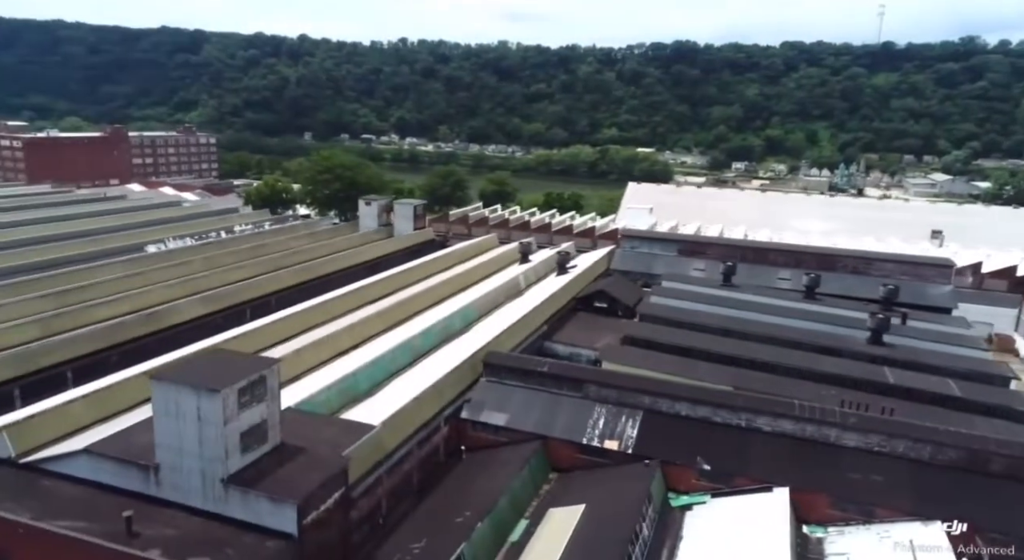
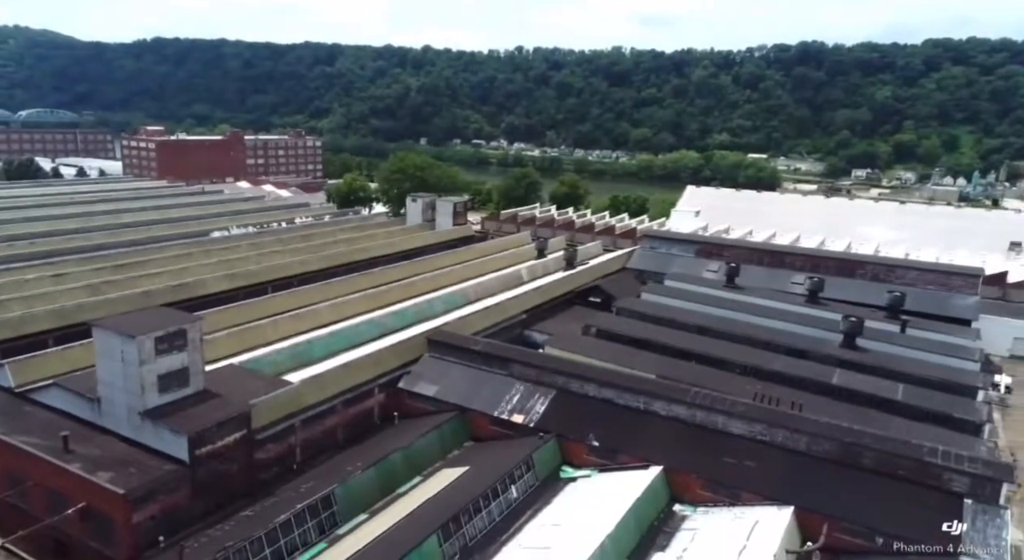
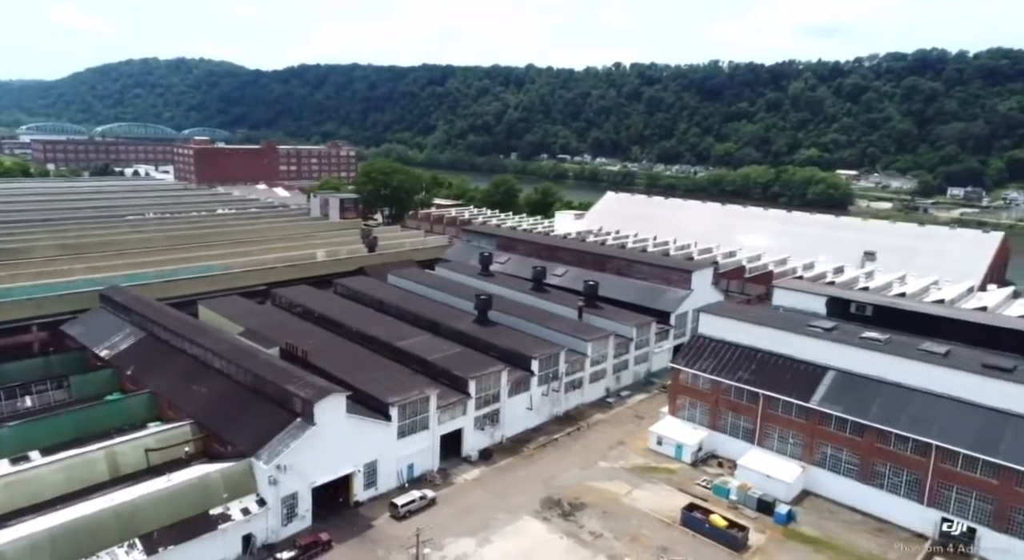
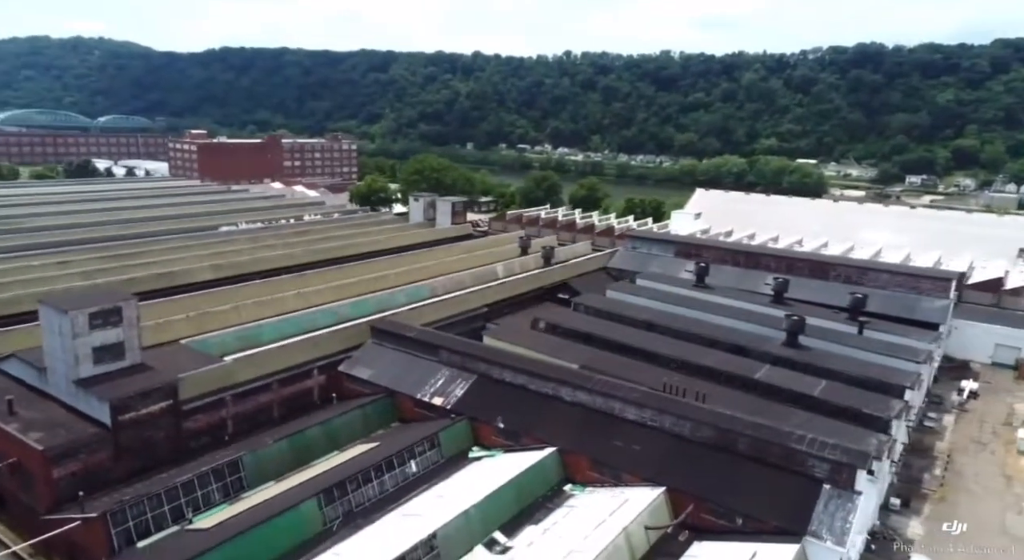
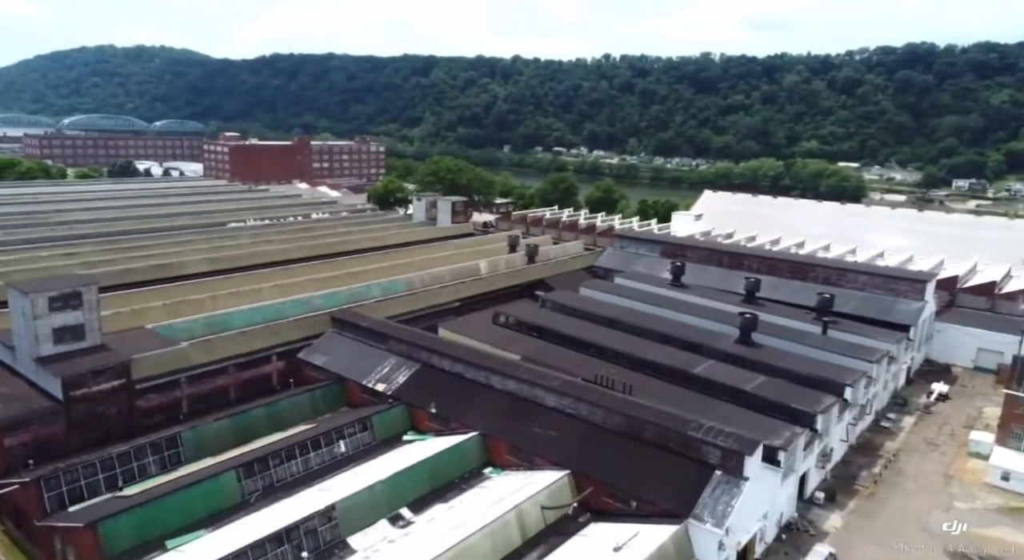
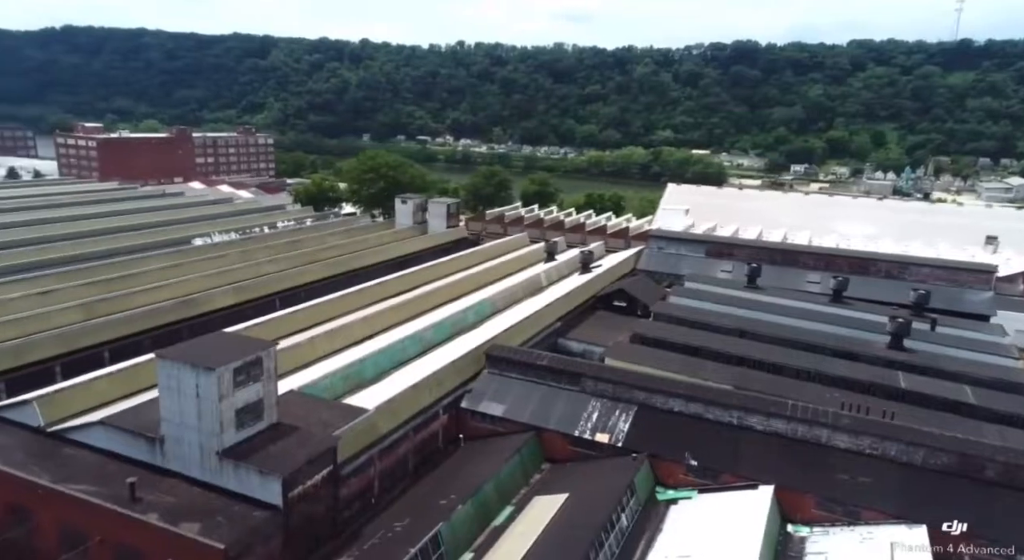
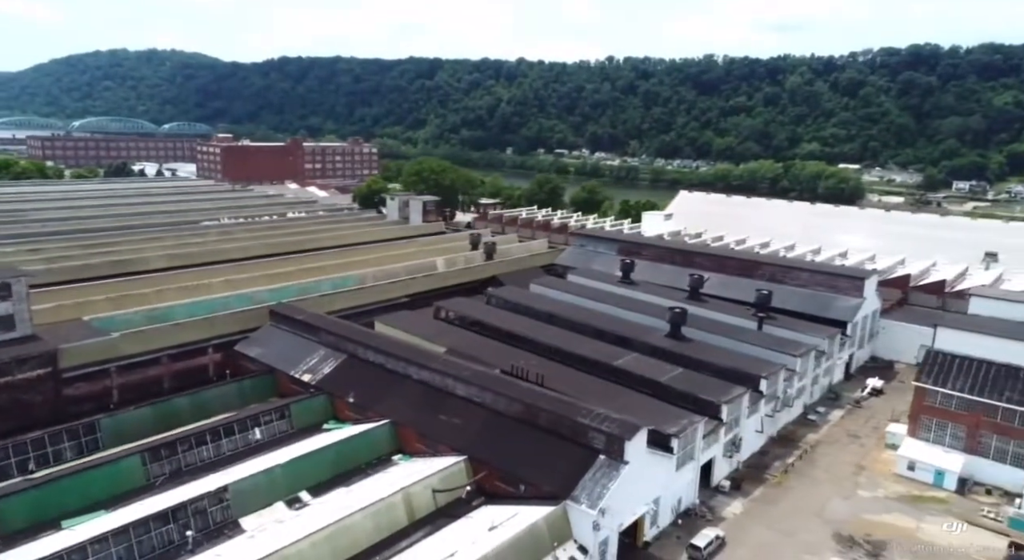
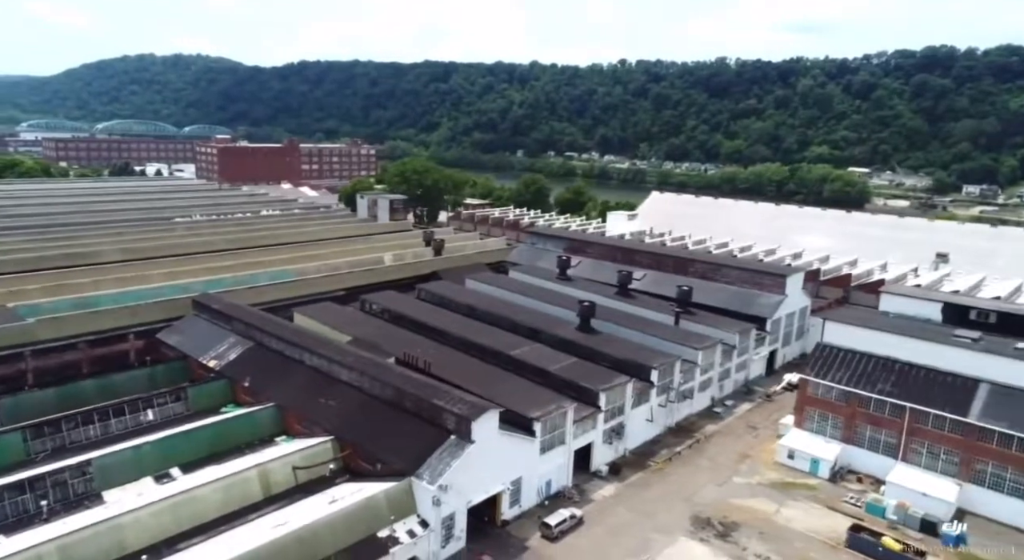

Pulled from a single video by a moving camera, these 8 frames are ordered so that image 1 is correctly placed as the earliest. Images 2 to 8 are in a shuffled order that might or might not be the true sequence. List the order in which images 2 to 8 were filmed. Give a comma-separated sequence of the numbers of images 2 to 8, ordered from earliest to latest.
6, 2, 4, 5, 7, 8, 3
